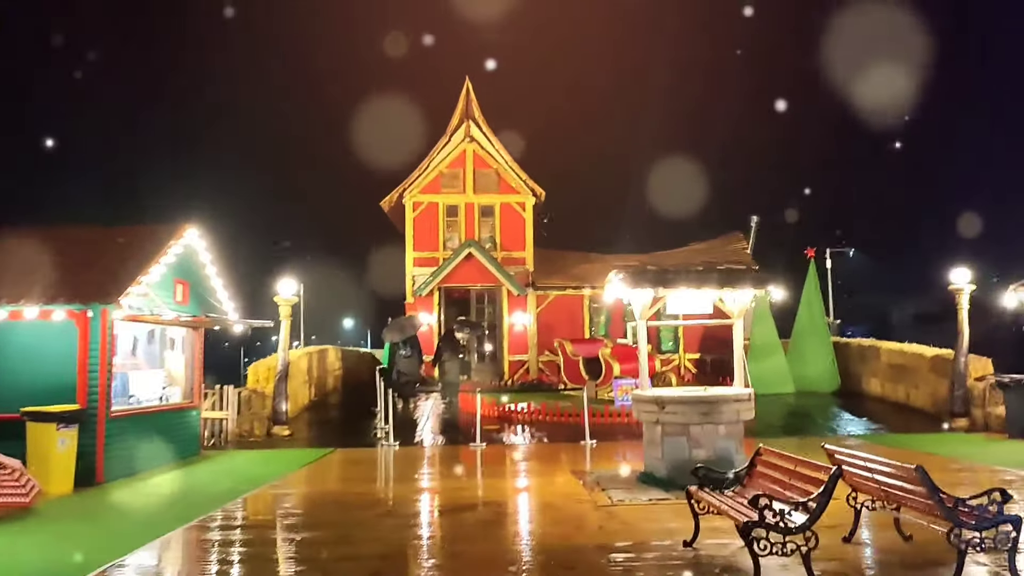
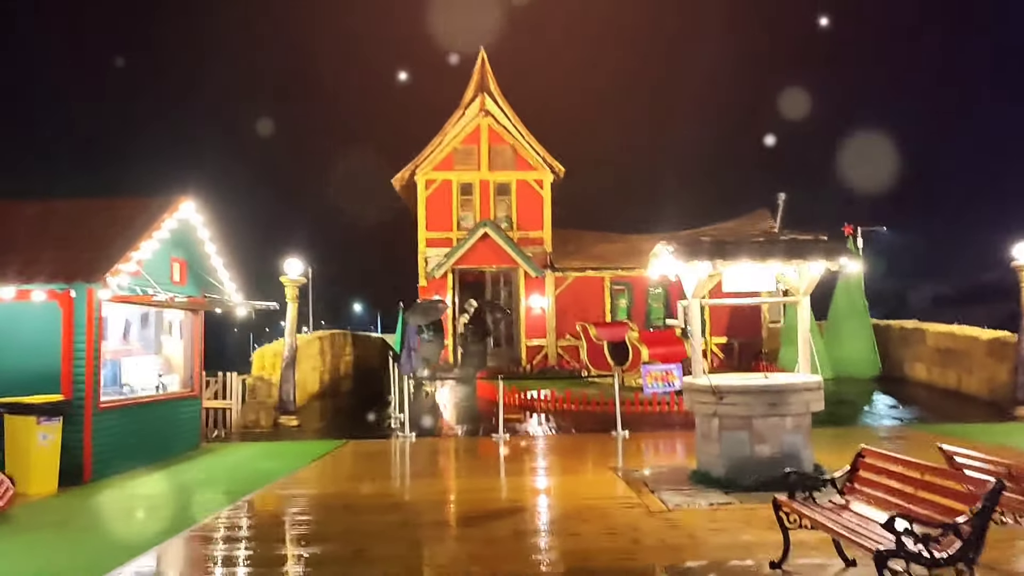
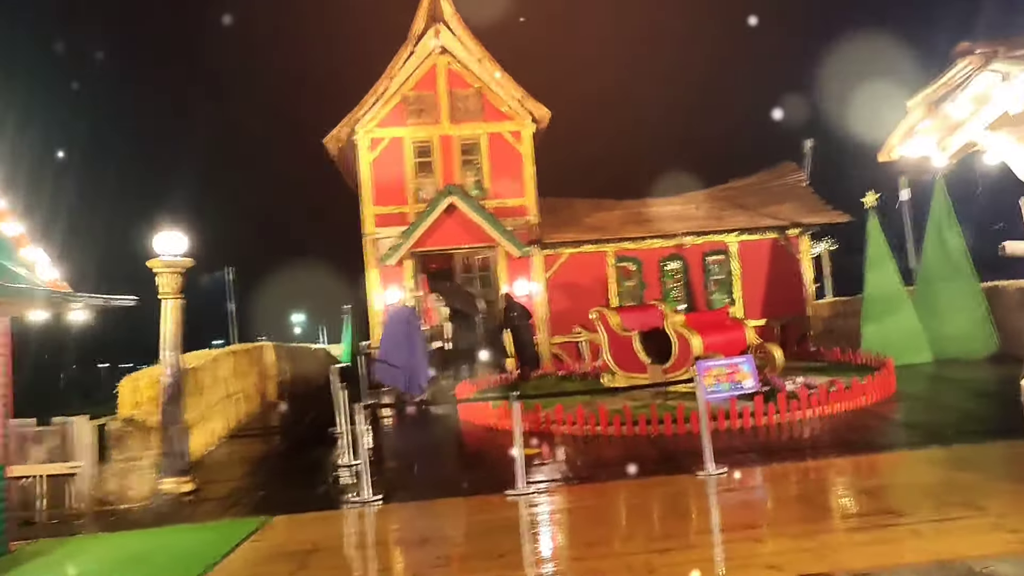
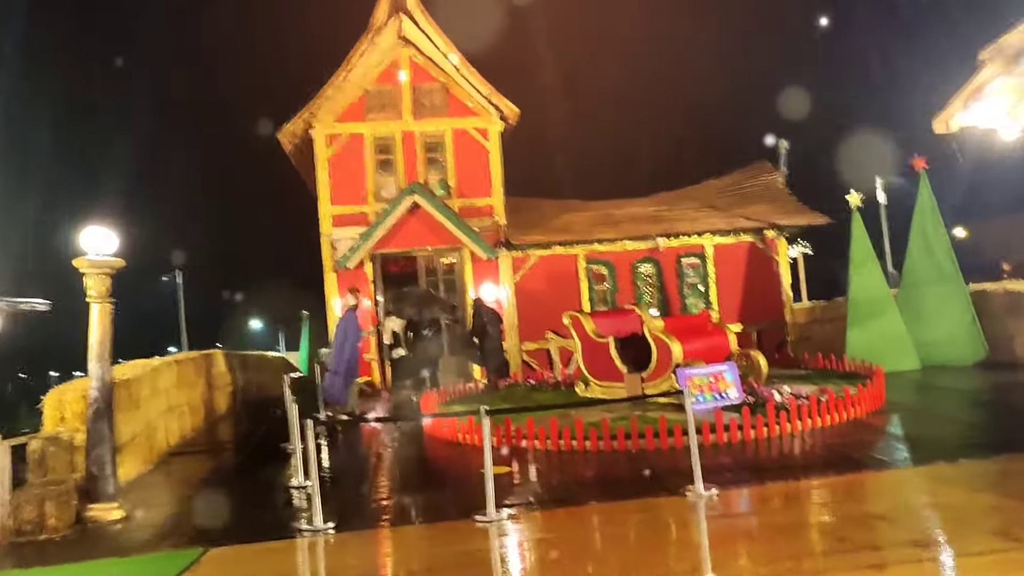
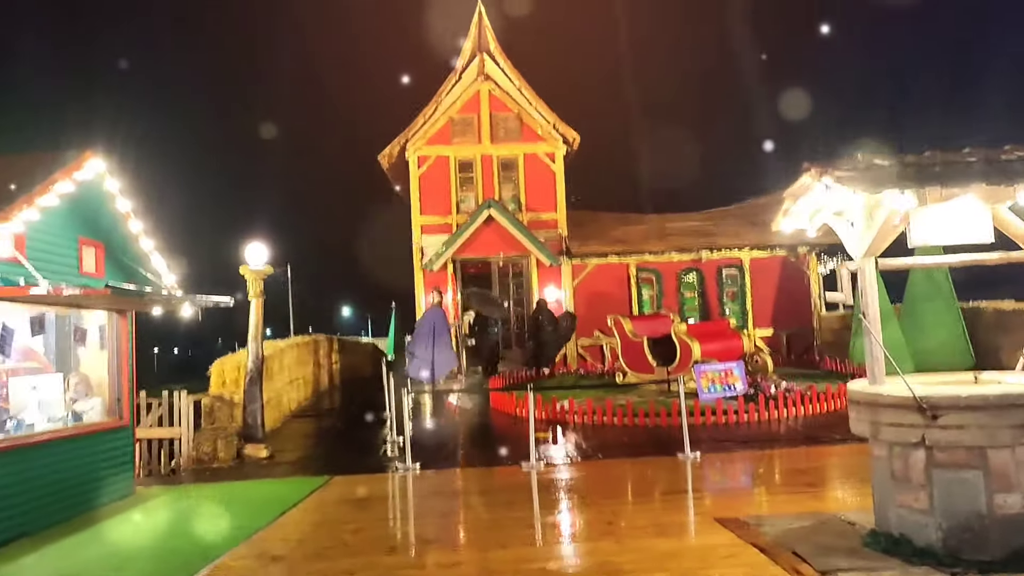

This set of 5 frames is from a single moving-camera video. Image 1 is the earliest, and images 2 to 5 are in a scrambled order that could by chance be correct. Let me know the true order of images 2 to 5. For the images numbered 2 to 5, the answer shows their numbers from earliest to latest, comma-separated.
2, 5, 3, 4
